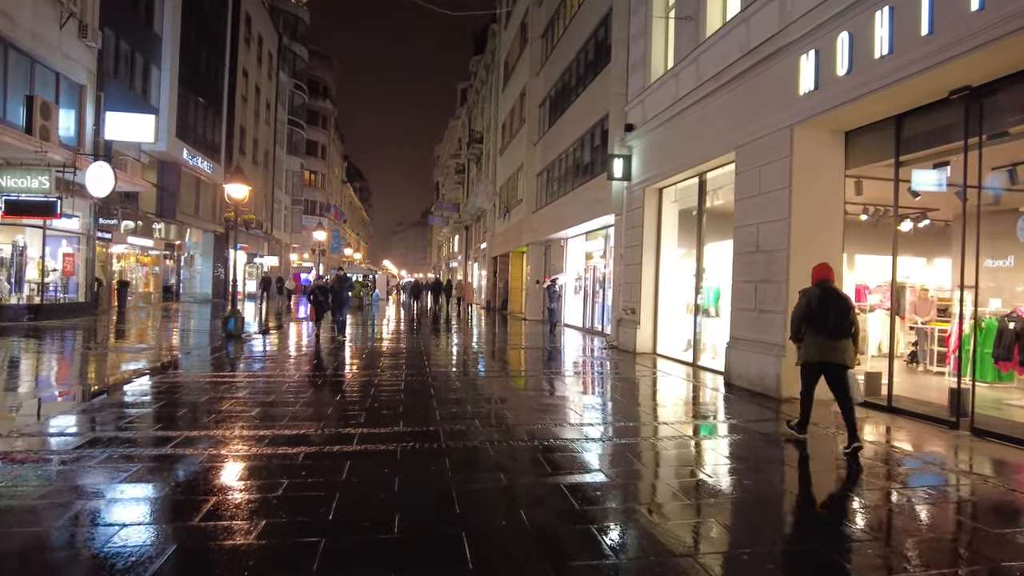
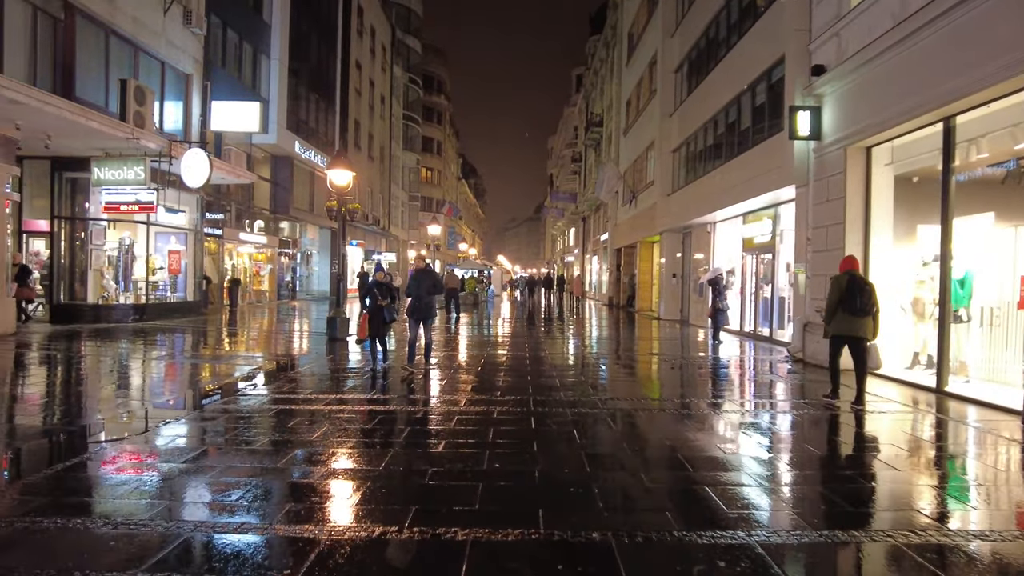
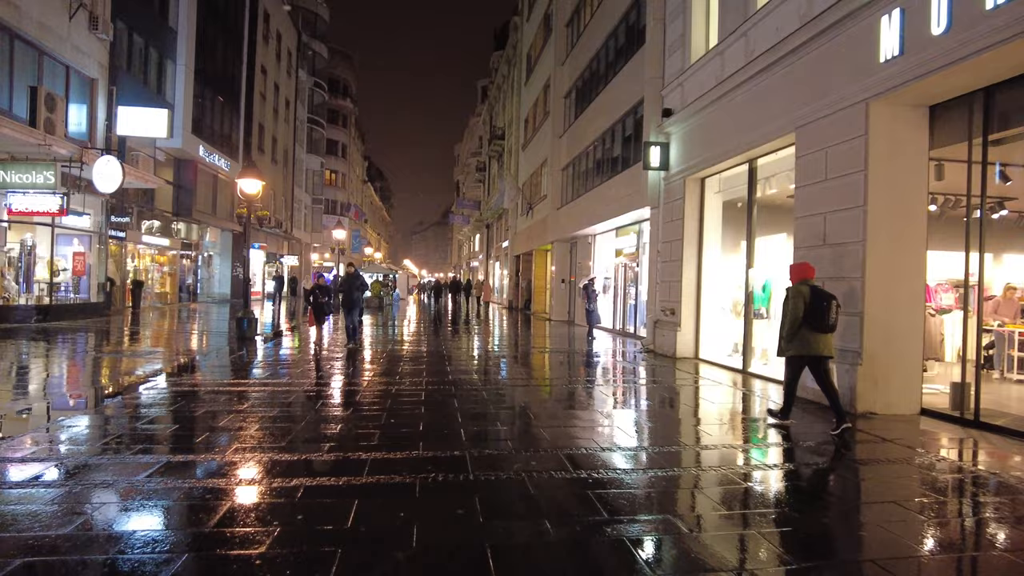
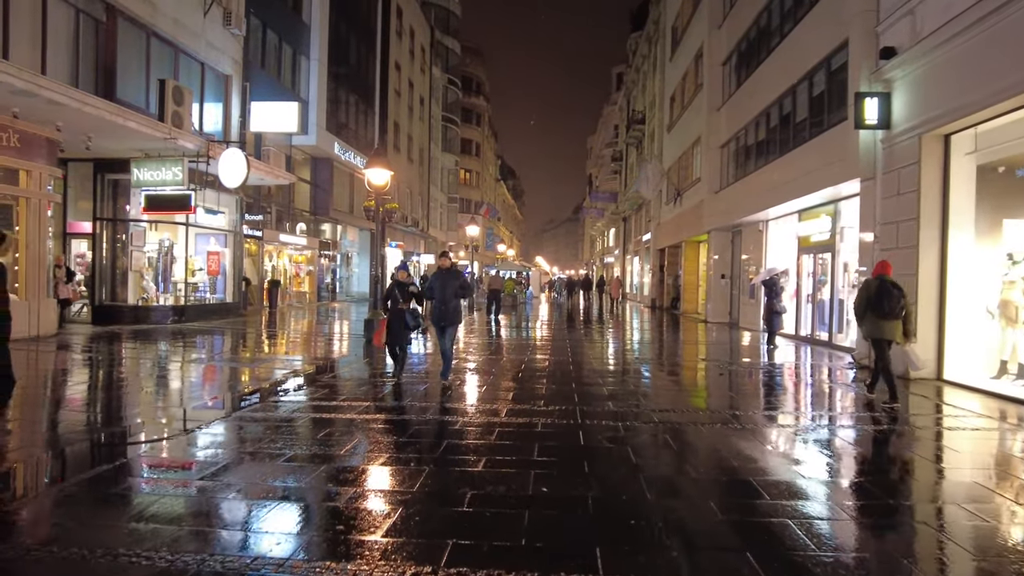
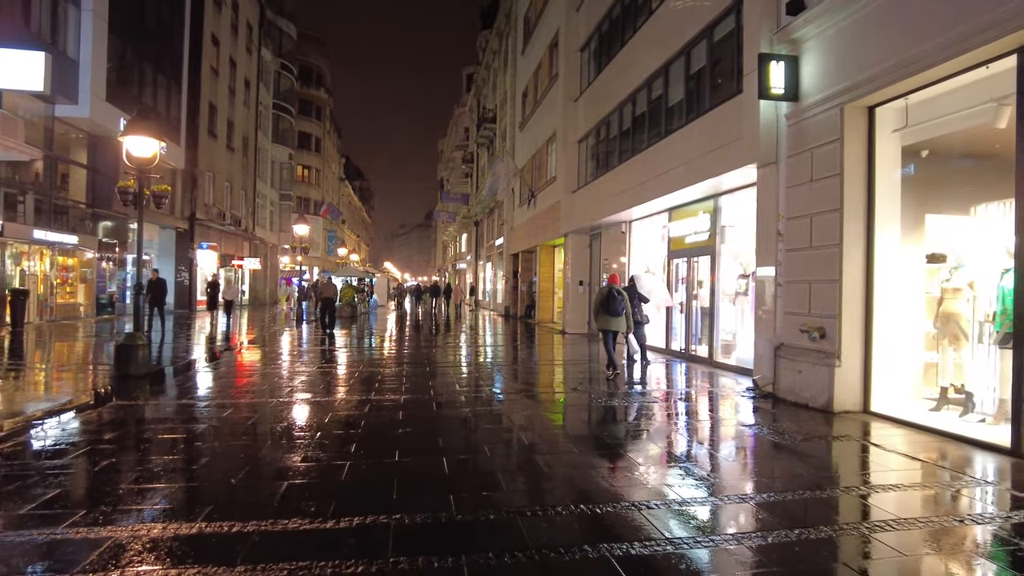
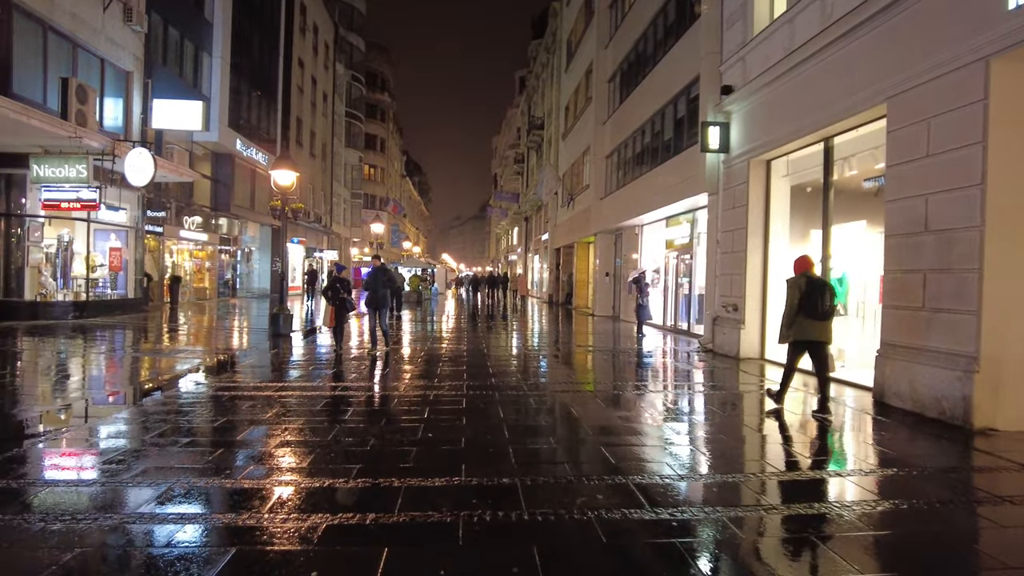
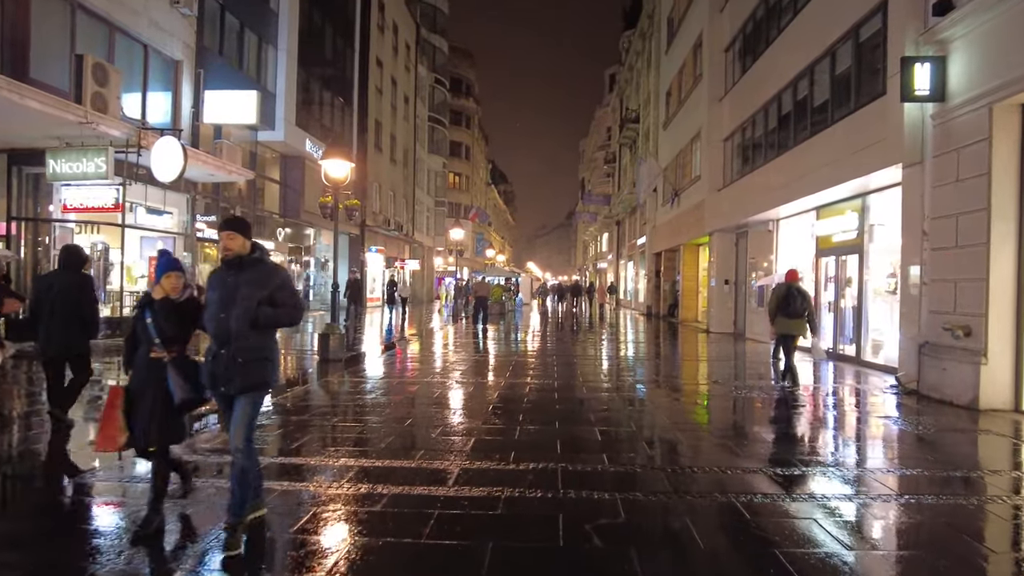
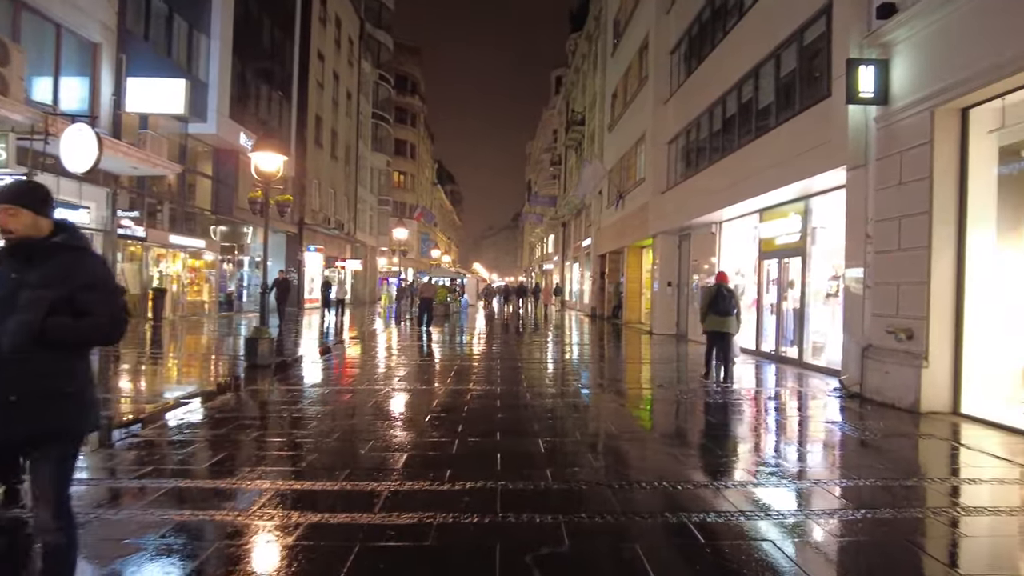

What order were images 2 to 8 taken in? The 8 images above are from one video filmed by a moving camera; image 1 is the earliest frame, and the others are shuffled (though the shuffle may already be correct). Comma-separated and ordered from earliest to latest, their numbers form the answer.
3, 6, 2, 4, 7, 8, 5
